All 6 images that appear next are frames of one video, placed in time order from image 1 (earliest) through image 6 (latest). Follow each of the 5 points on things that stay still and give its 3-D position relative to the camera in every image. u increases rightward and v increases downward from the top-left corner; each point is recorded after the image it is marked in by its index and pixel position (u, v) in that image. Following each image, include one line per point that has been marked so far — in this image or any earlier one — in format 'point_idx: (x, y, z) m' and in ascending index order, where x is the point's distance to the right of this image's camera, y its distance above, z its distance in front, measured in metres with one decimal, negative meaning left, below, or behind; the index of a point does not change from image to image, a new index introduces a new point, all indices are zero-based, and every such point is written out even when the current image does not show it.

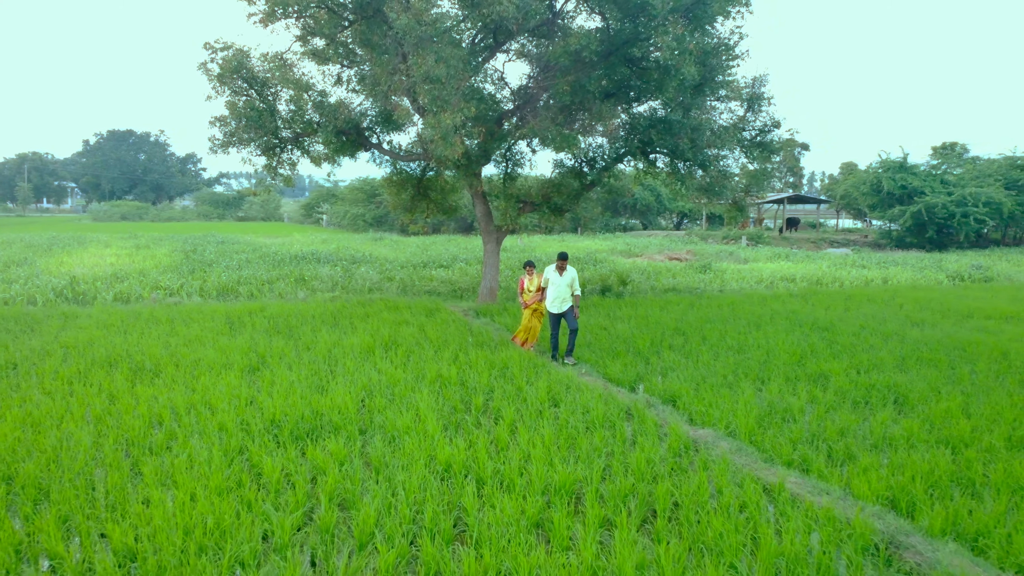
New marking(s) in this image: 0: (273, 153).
0: (-3.6, +2.1, +12.2) m
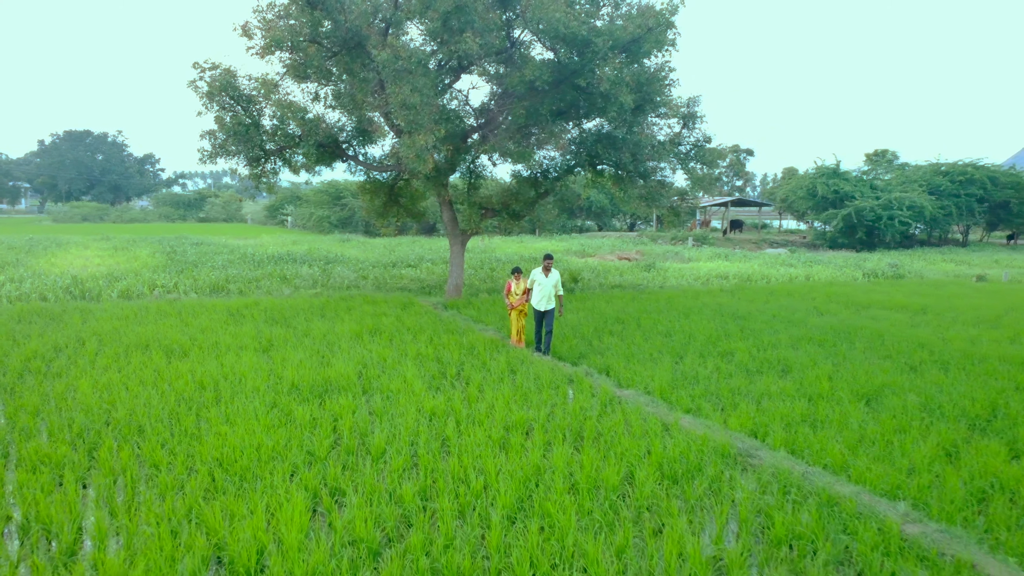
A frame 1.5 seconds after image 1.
0: (-4.3, +2.1, +13.4) m
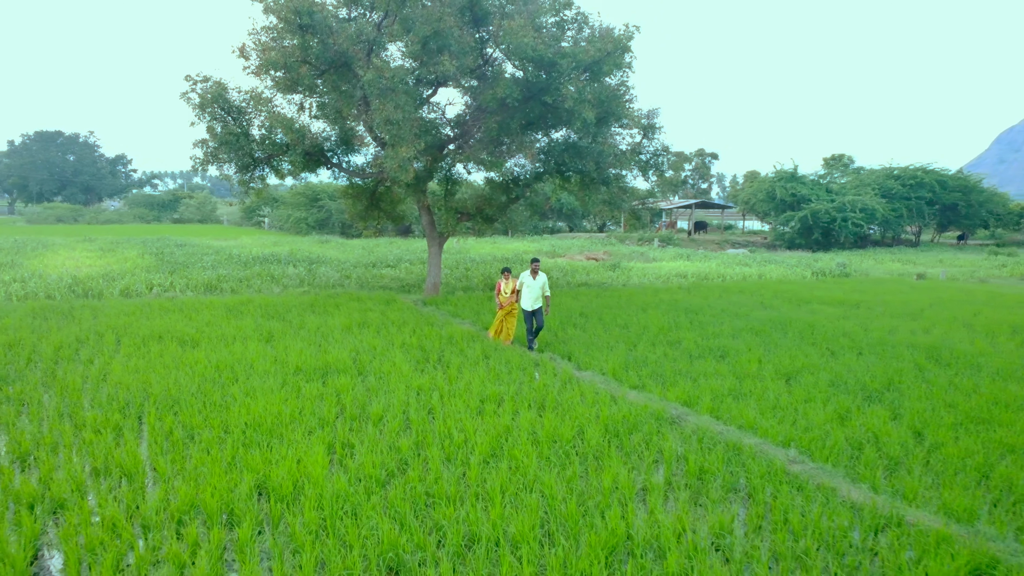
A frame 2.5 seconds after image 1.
0: (-4.8, +2.1, +14.3) m
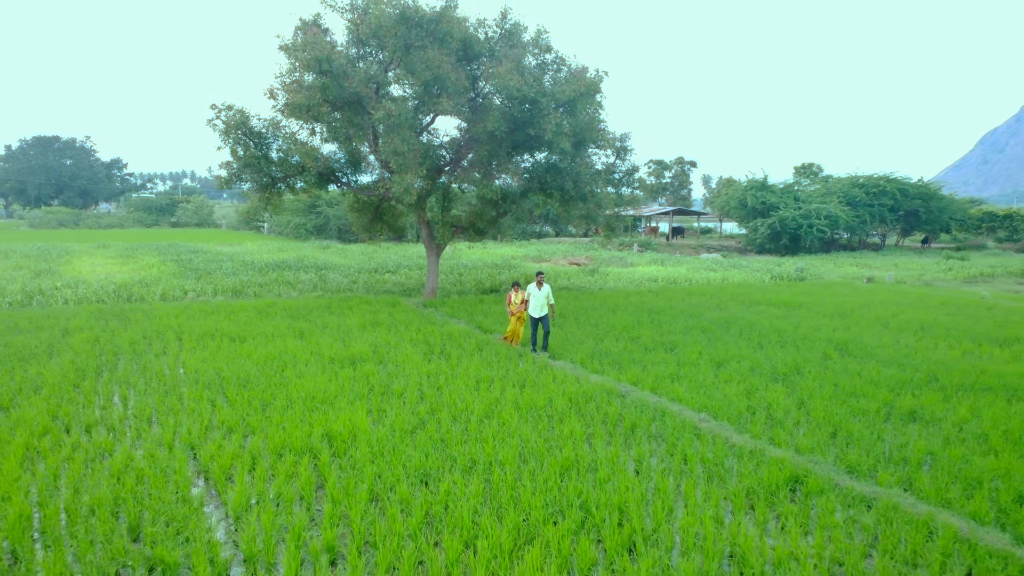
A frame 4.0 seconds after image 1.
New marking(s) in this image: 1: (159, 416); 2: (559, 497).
0: (-5.0, +2.0, +16.2) m
1: (-3.0, -1.1, +6.8) m
2: (+0.3, -1.3, +4.9) m
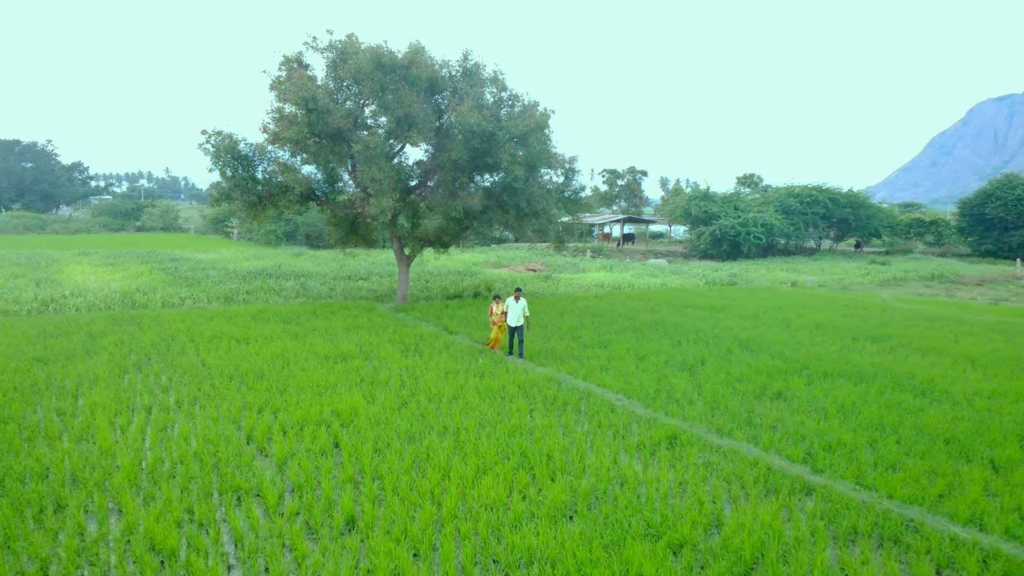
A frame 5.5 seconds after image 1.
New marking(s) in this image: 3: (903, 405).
0: (-5.9, +1.9, +18.0) m
1: (-3.5, -1.2, +8.8) m
2: (0.0, -1.4, +7.1) m
3: (+4.4, -1.3, +8.9) m
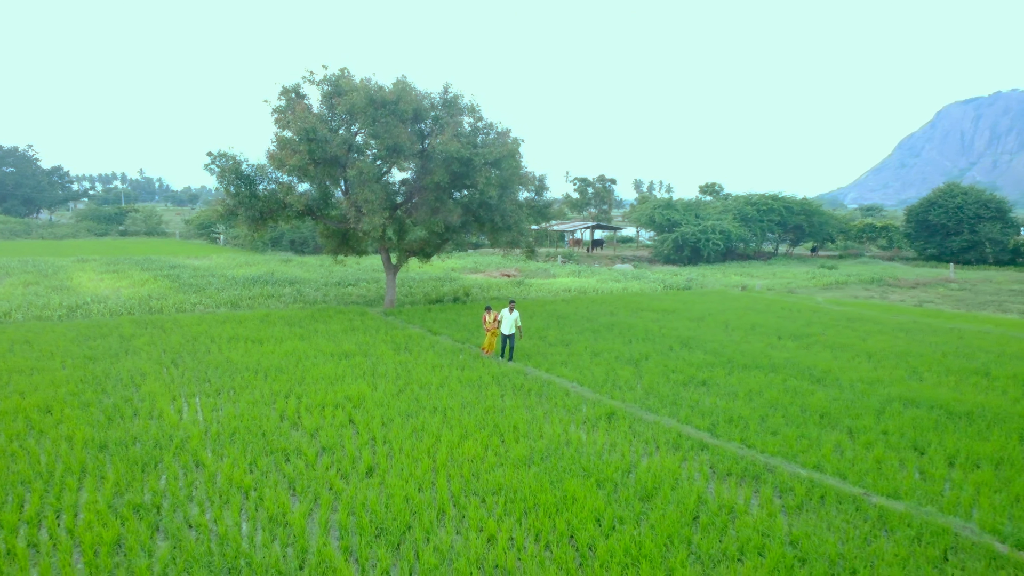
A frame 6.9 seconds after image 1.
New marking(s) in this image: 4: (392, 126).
0: (-6.5, +1.7, +20.0) m
1: (-3.8, -1.4, +10.8) m
2: (-0.3, -1.6, +9.2) m
3: (+4.0, -1.4, +11.1) m
4: (-2.5, +3.5, +16.8) m
